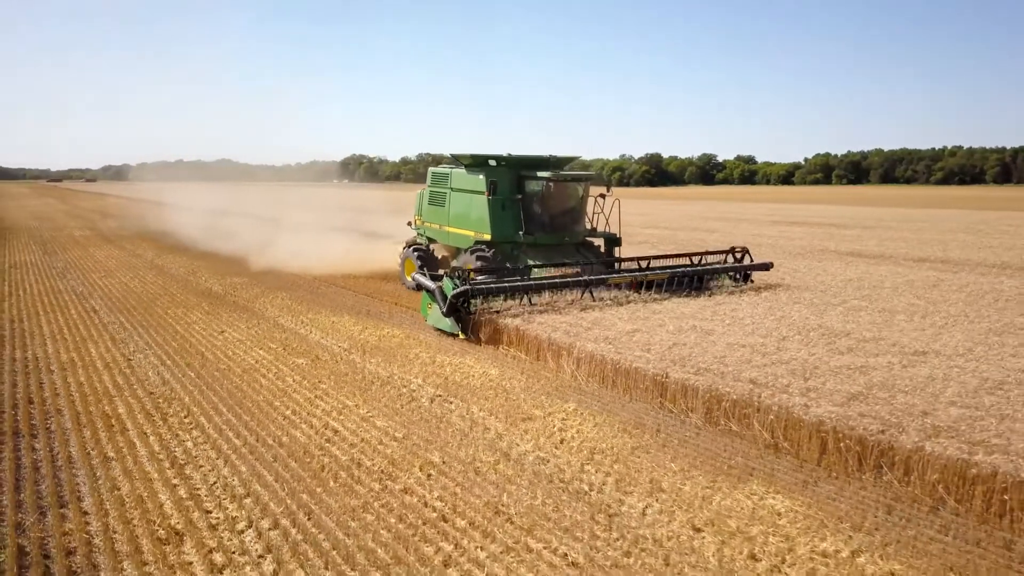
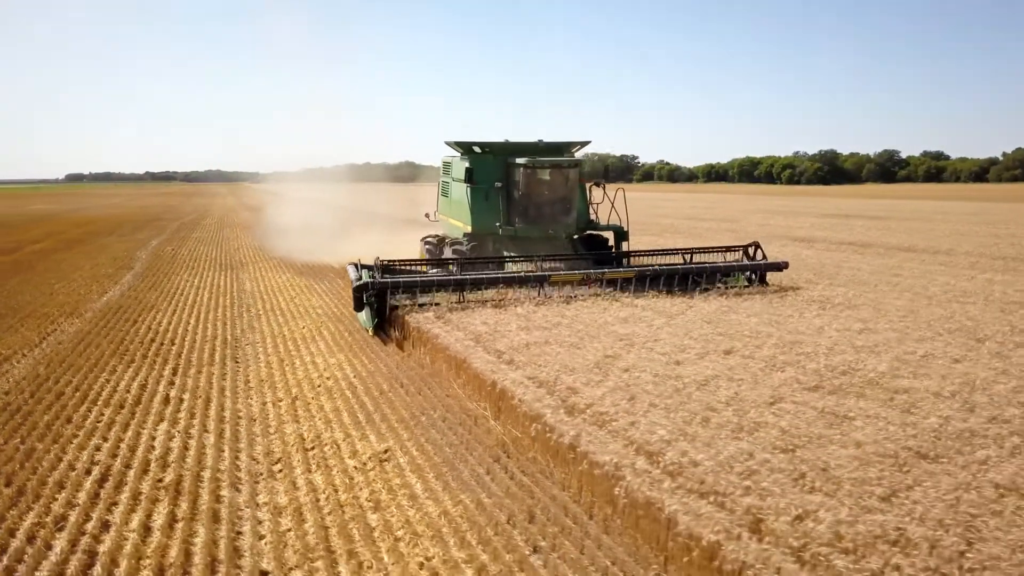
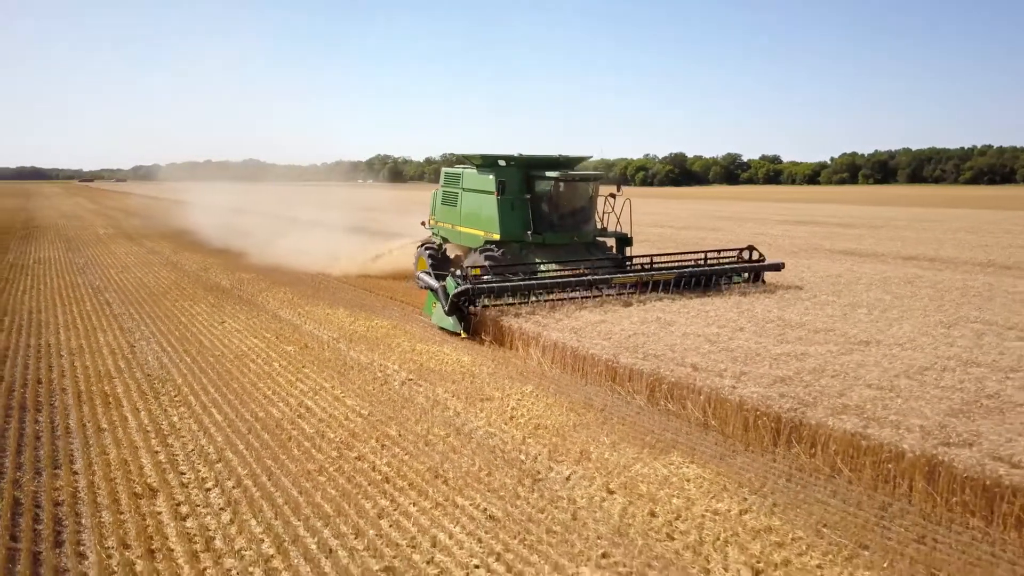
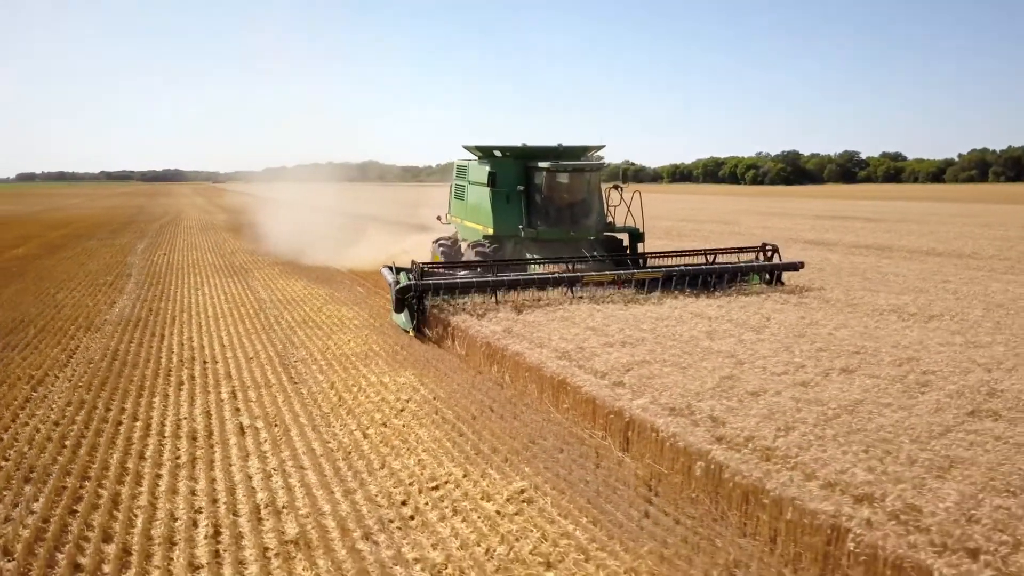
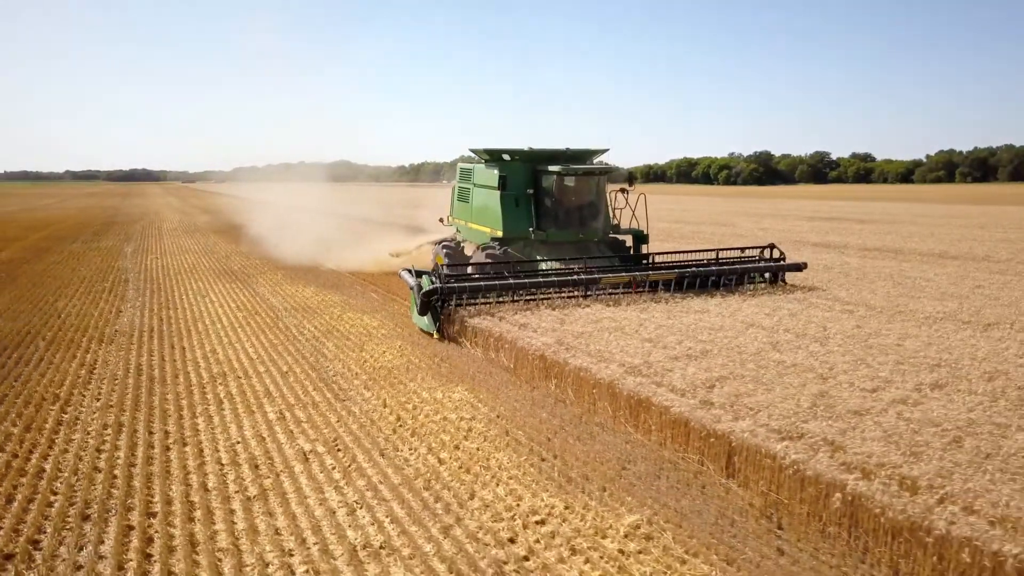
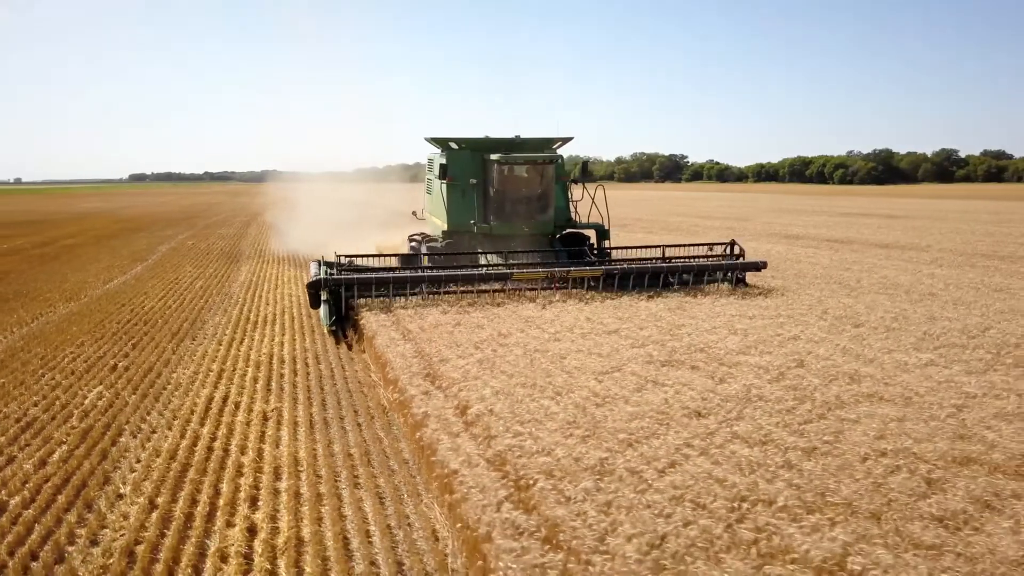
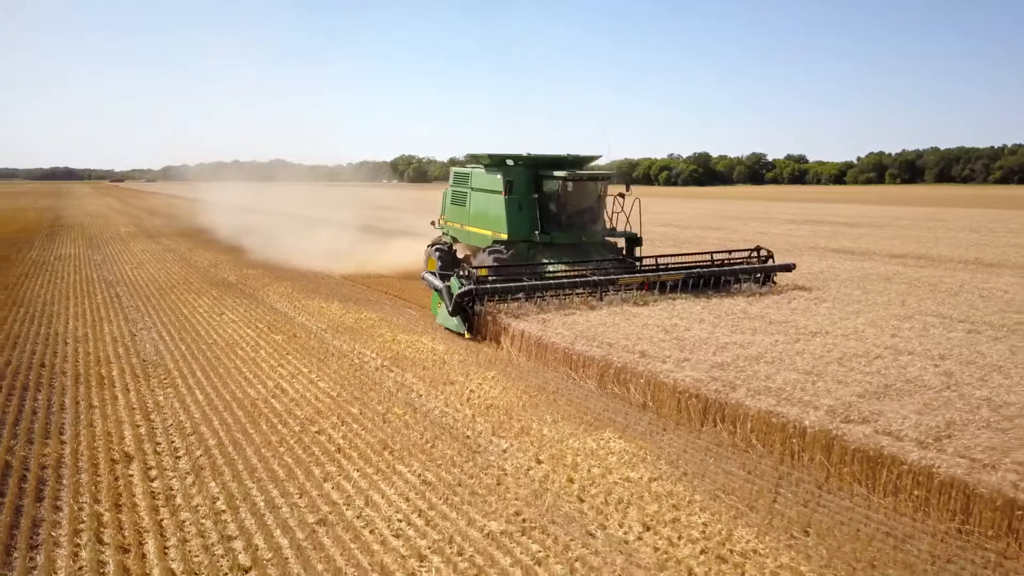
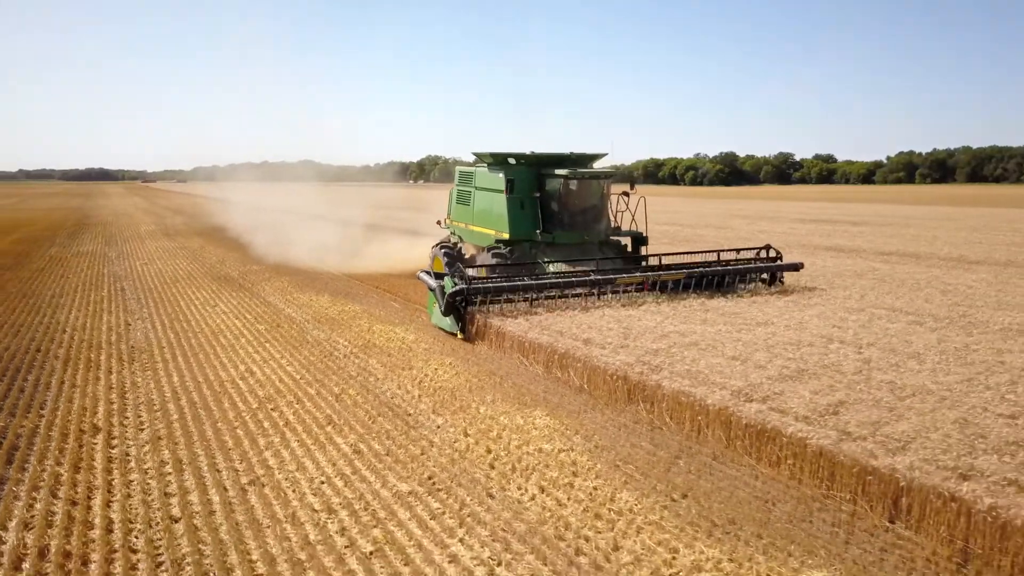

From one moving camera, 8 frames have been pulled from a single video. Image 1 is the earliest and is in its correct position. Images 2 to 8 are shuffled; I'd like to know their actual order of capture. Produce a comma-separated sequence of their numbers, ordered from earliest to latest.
3, 7, 8, 5, 4, 2, 6
